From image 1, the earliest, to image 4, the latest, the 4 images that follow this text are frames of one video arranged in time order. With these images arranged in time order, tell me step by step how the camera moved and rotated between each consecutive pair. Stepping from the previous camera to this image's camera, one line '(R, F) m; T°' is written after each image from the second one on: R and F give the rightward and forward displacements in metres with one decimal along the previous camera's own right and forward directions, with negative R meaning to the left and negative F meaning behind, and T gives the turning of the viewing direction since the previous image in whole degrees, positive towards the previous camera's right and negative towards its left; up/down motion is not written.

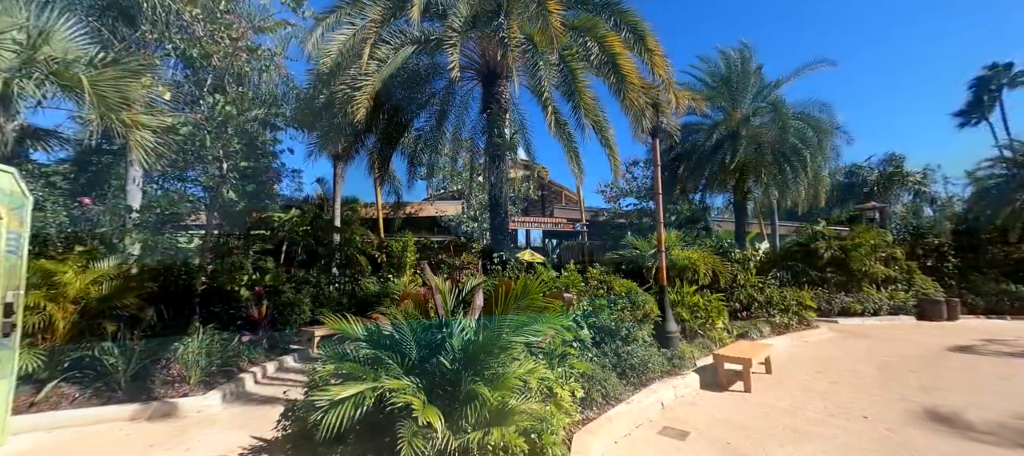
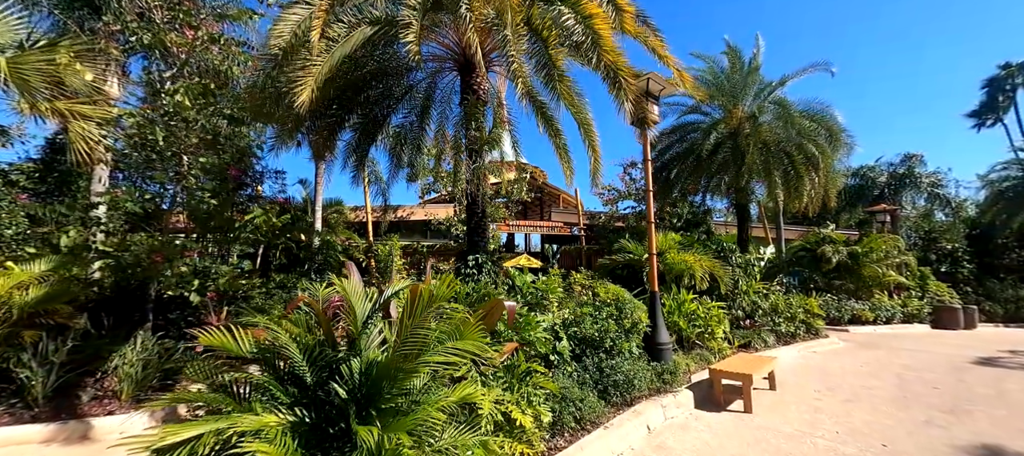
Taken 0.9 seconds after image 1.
(+0.4, +0.5) m; -1°
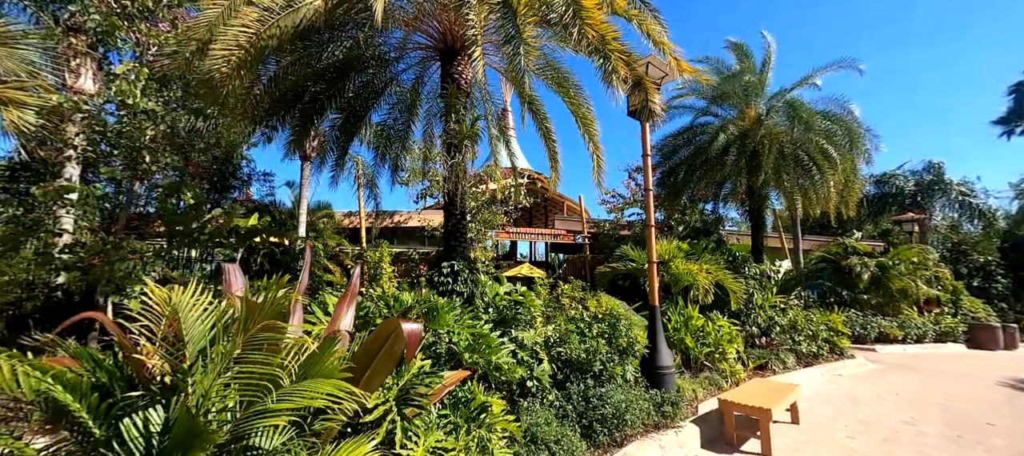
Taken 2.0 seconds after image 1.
(+0.3, +0.6) m; -1°
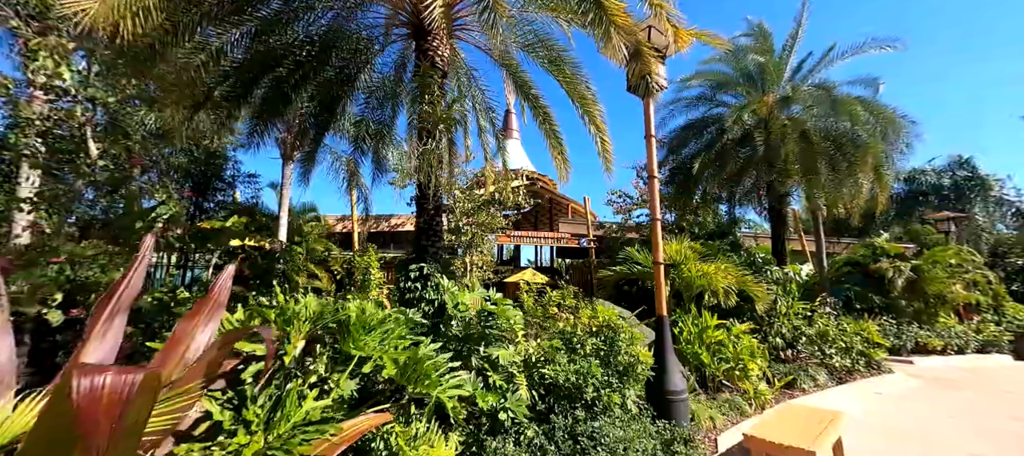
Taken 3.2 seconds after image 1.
(+0.3, +0.7) m; -1°
